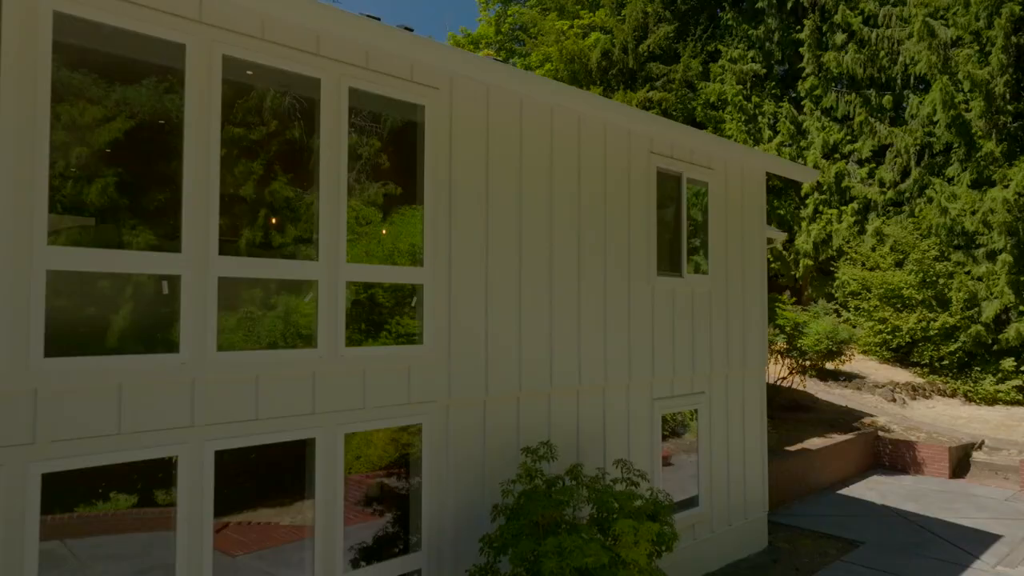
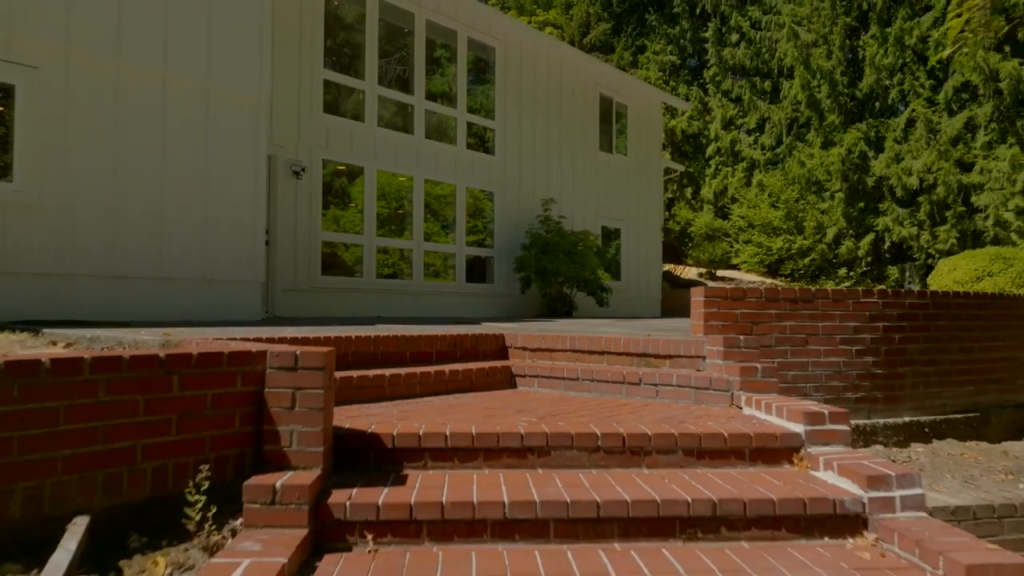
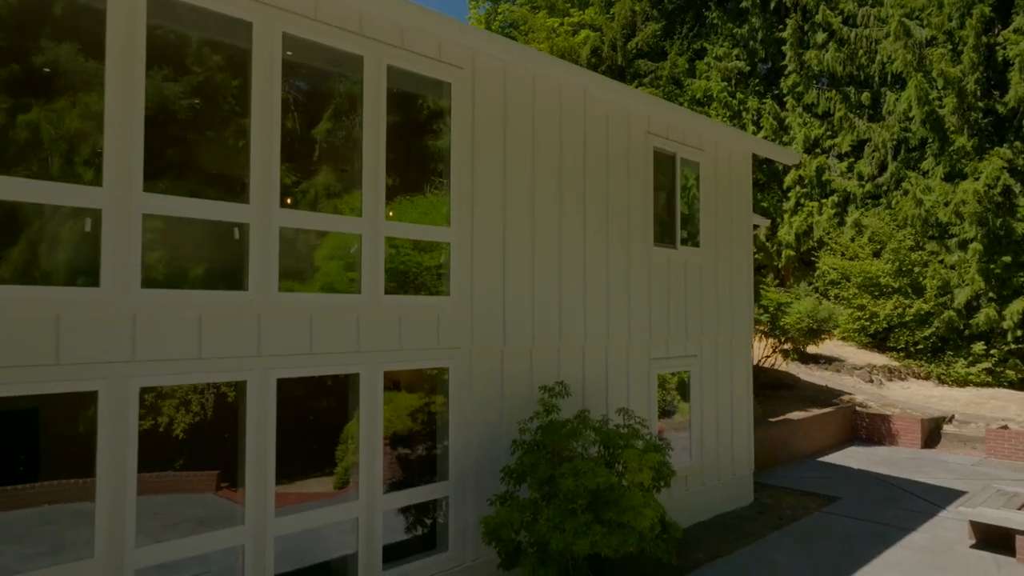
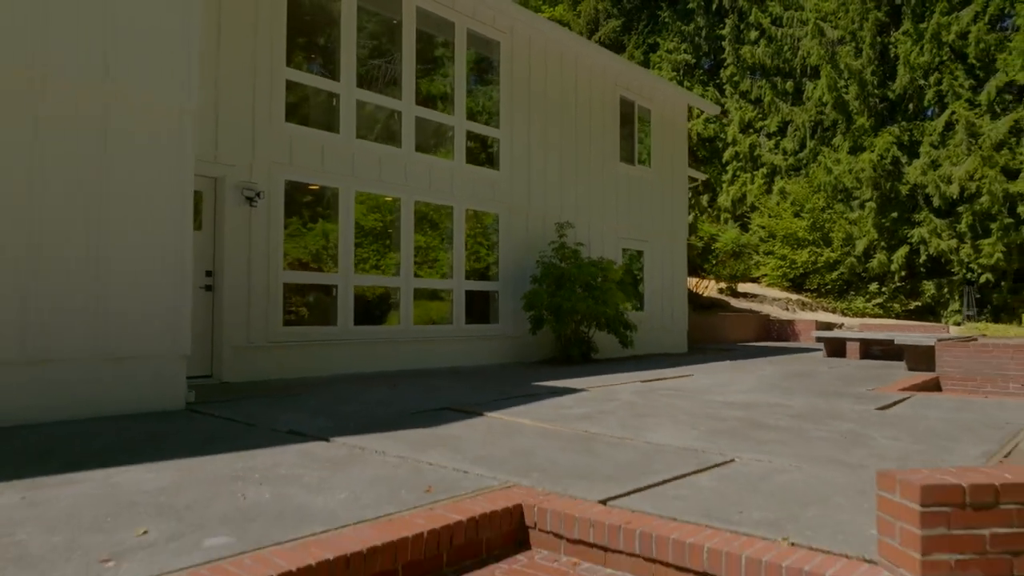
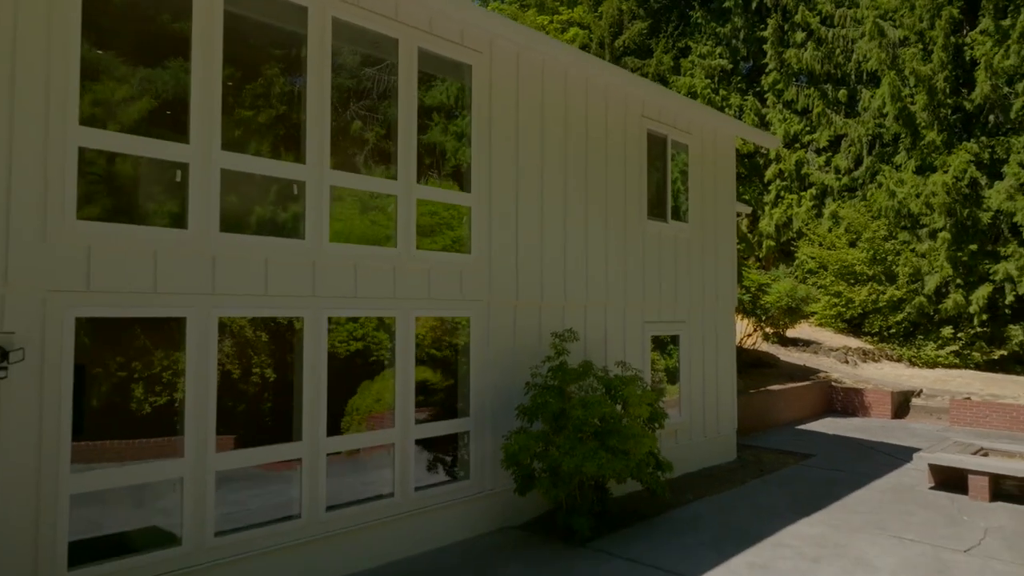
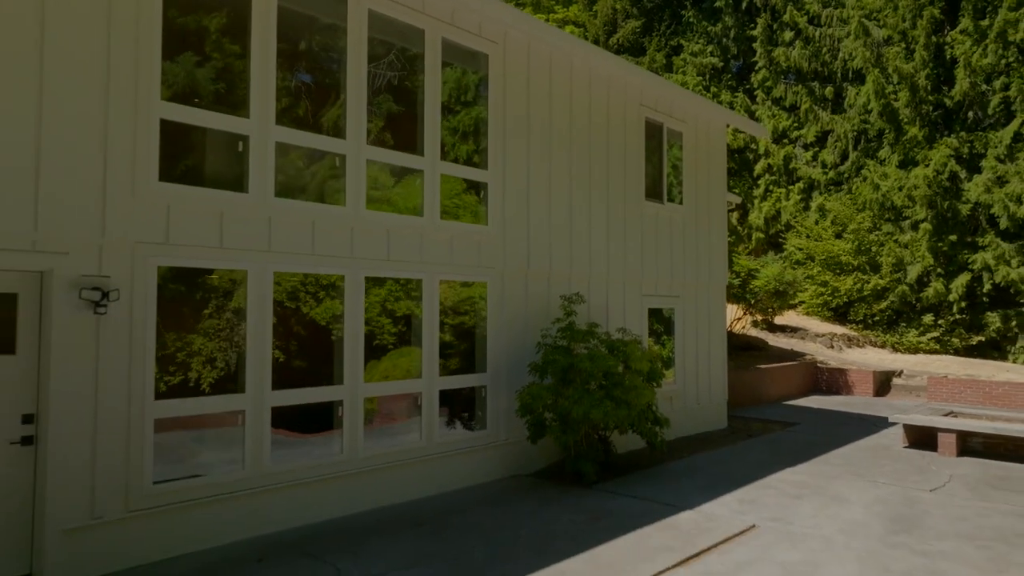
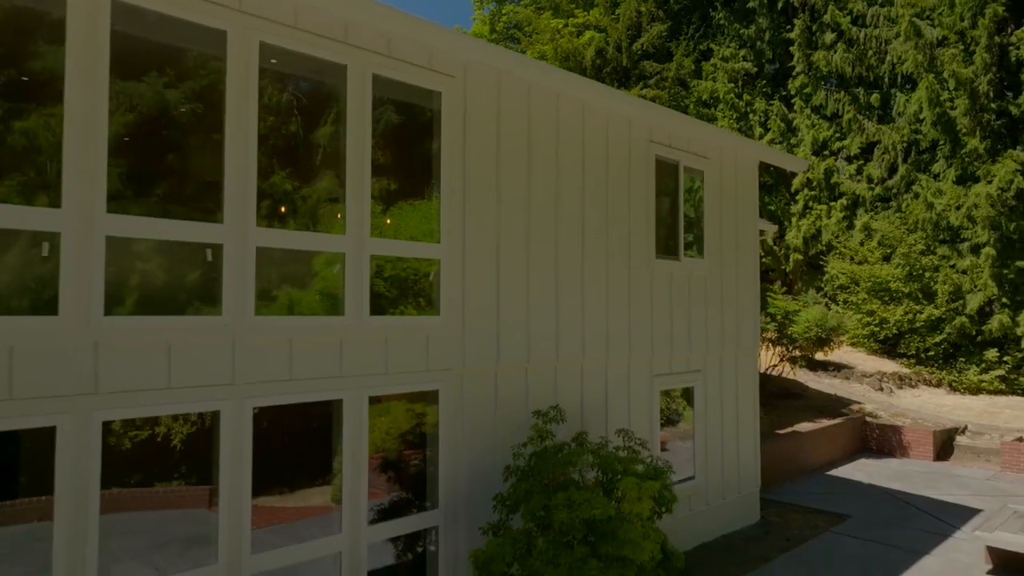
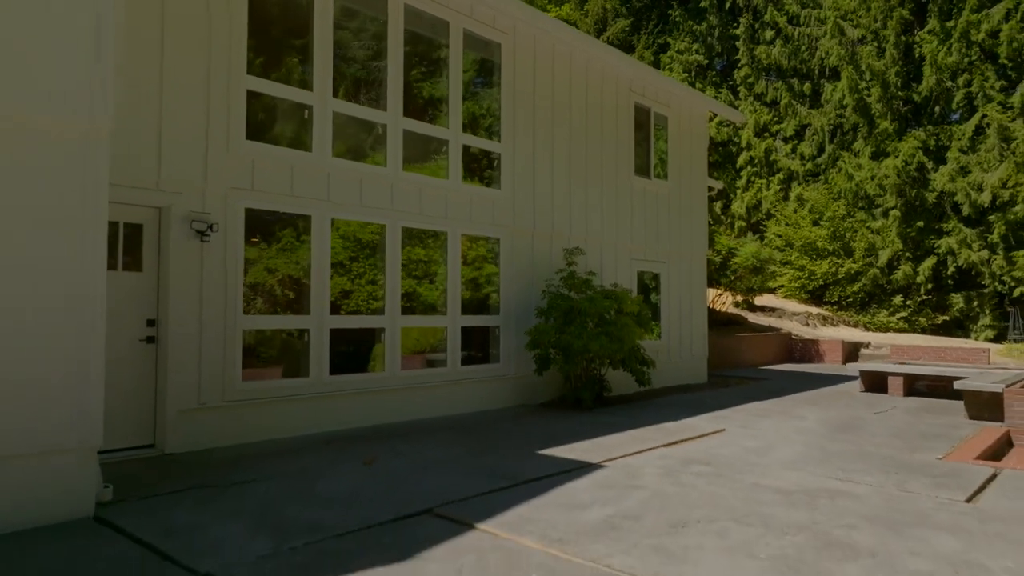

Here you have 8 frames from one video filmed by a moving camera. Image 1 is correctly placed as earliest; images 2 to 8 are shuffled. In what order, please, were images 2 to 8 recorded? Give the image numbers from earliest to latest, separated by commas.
7, 3, 5, 6, 8, 4, 2
